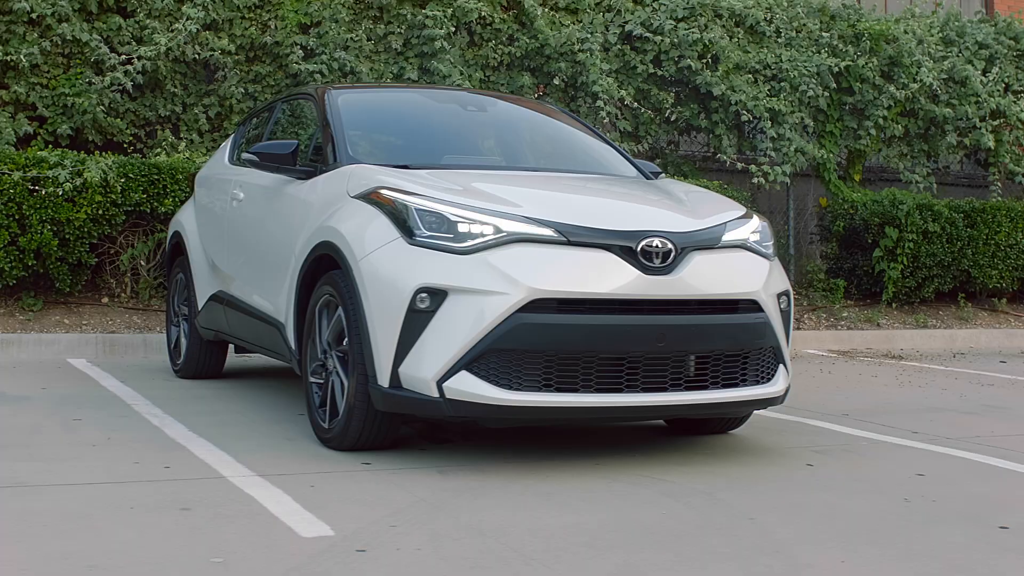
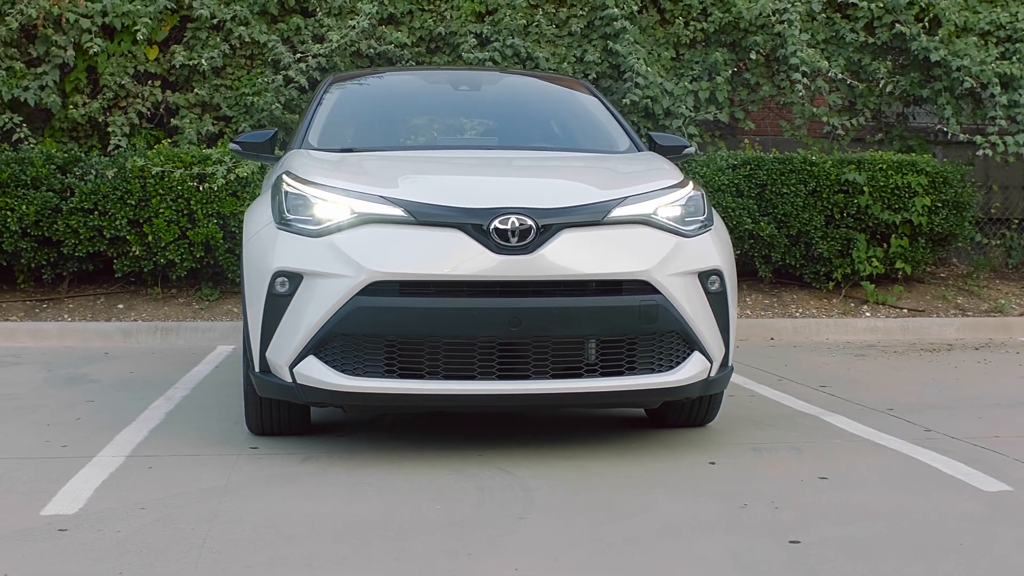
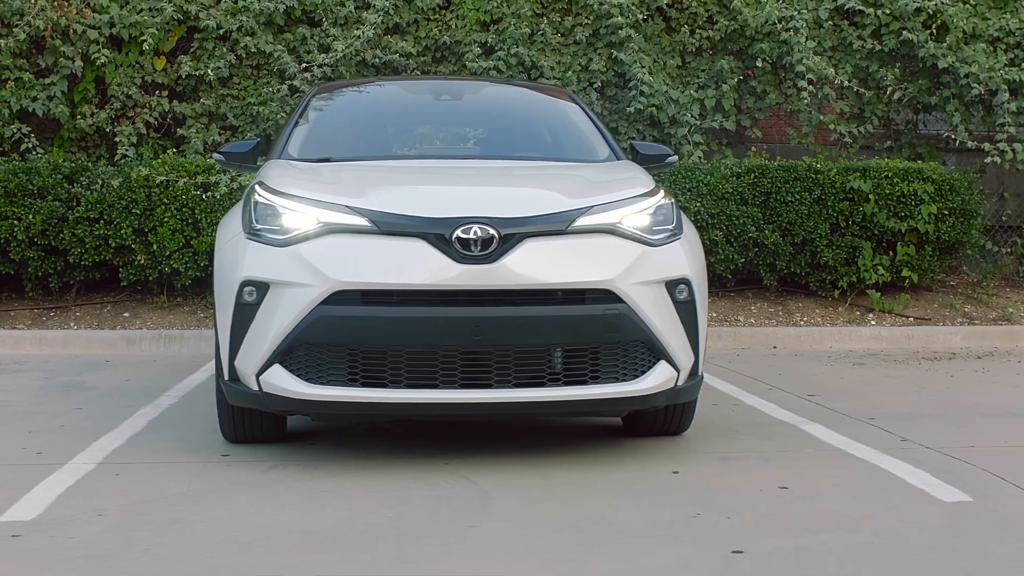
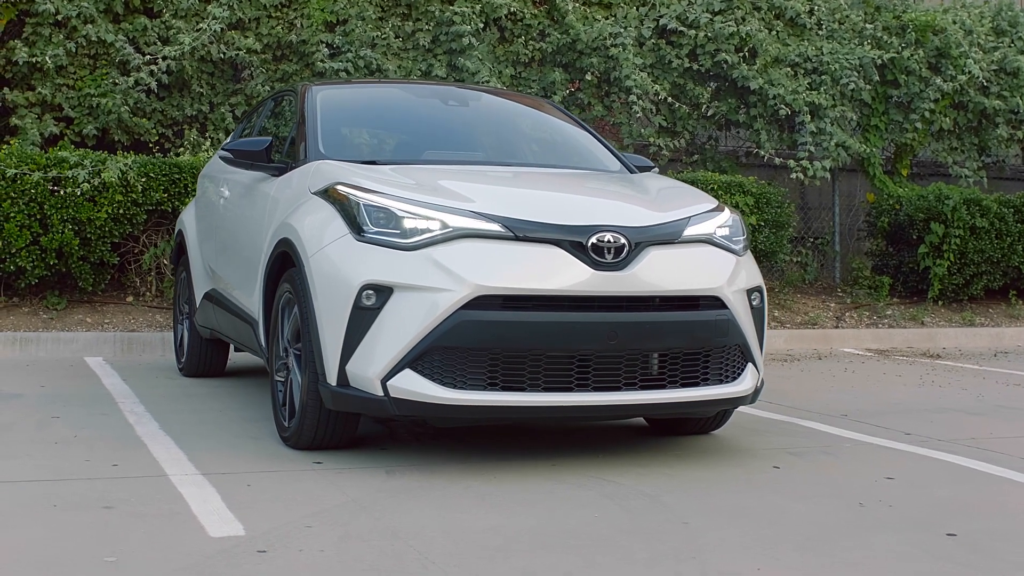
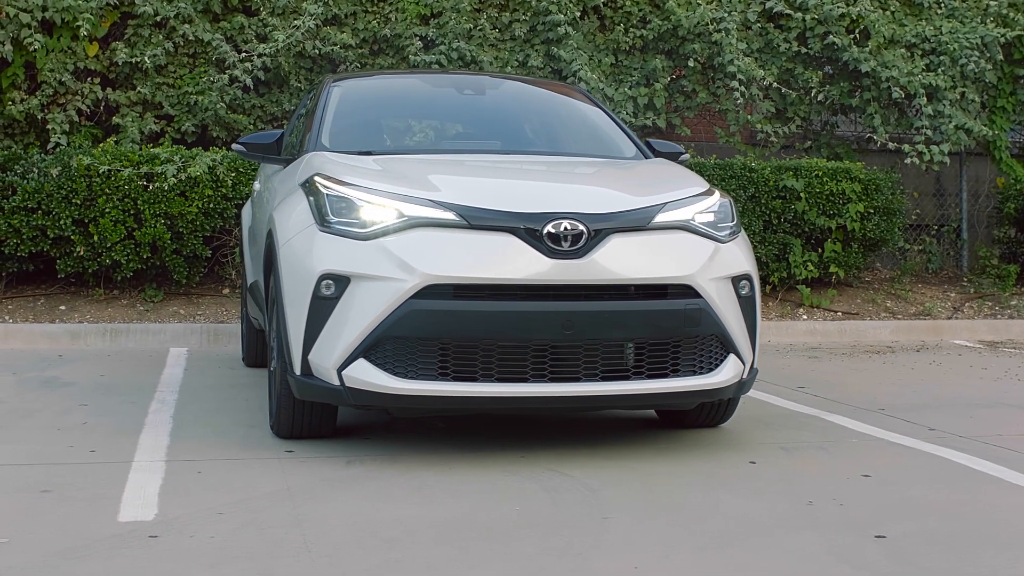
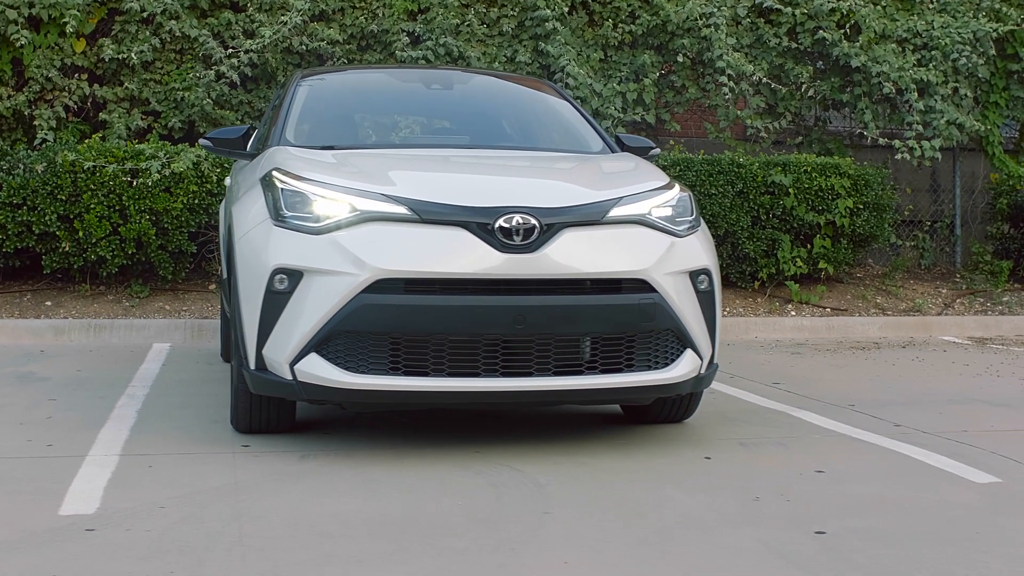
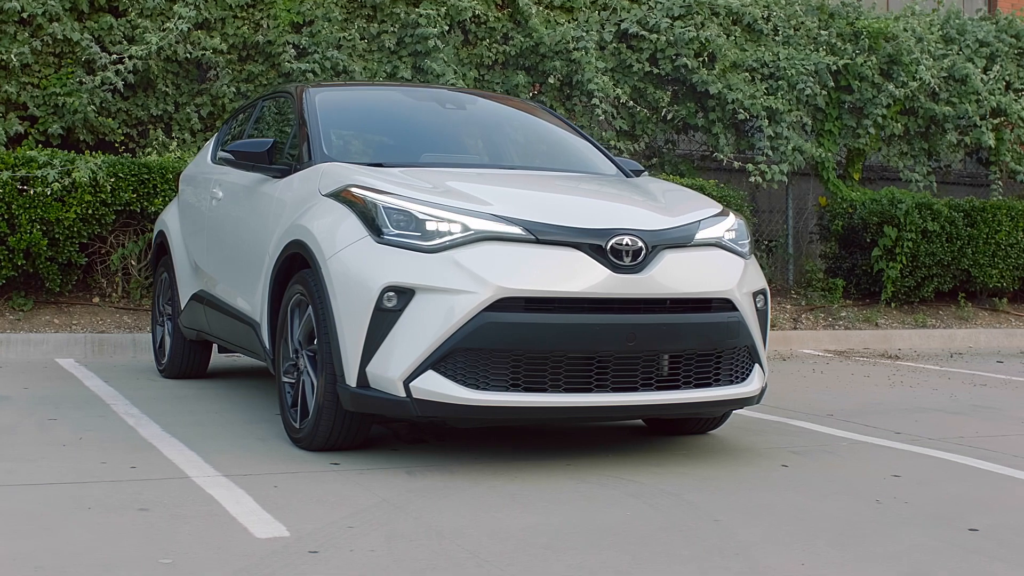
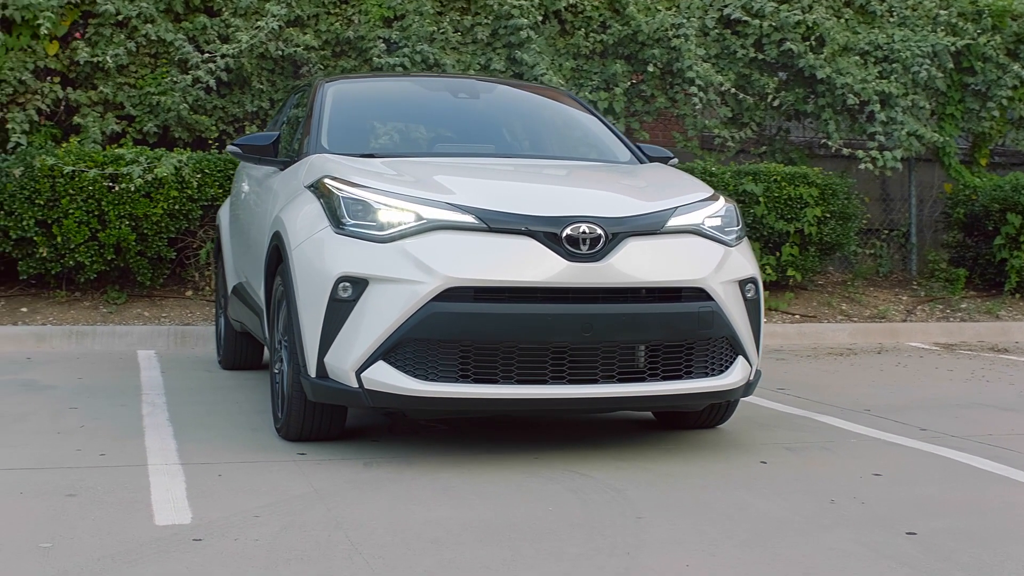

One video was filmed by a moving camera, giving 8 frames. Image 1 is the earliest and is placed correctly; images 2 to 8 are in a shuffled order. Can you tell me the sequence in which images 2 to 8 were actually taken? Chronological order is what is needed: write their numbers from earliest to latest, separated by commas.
7, 4, 8, 5, 6, 2, 3
